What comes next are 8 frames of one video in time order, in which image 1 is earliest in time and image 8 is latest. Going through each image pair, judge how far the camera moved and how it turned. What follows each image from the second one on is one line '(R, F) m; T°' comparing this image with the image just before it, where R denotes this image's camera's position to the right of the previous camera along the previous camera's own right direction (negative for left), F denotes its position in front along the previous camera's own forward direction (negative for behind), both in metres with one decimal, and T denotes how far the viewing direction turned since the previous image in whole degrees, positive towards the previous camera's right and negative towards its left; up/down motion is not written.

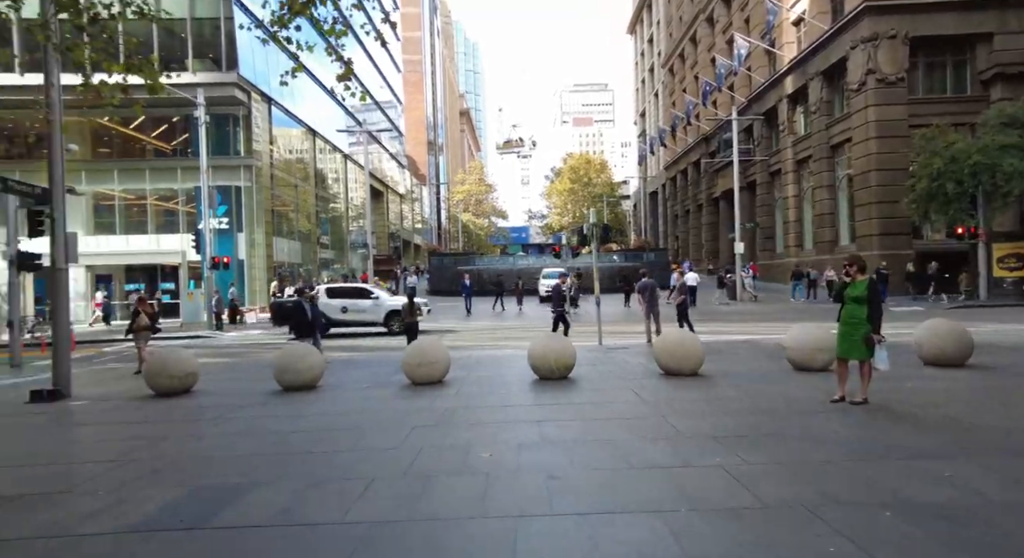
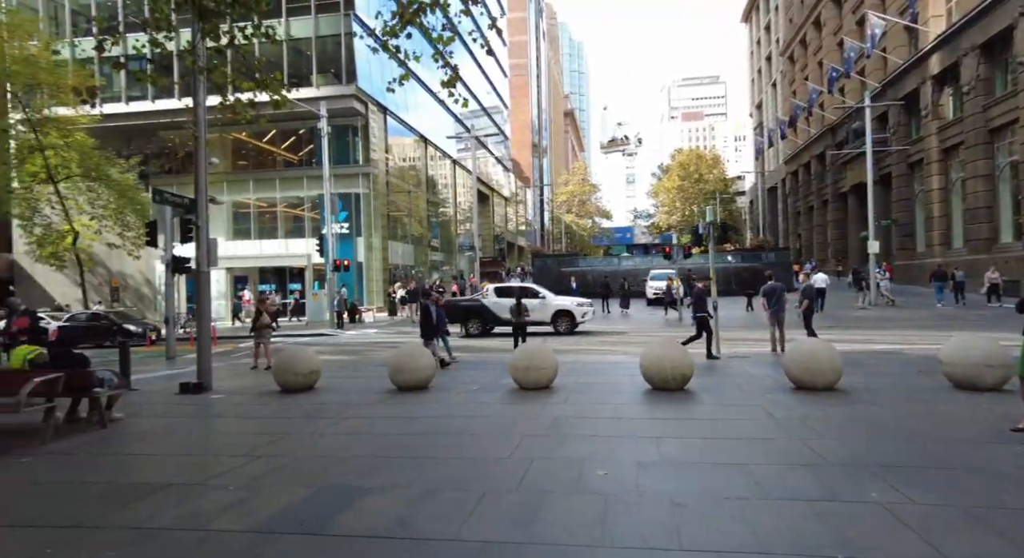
(0.0, +0.1) m; -10°
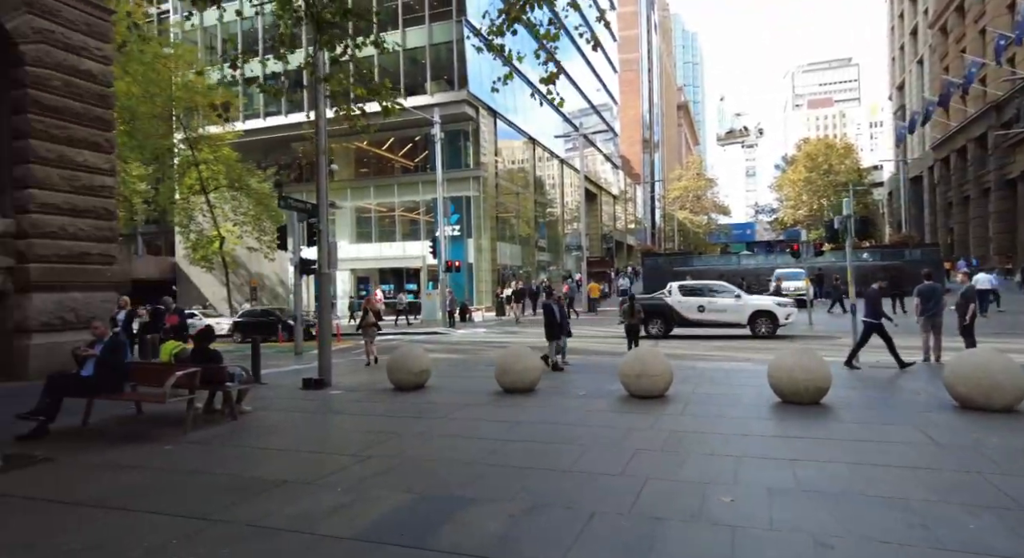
(0.0, +0.2) m; -10°
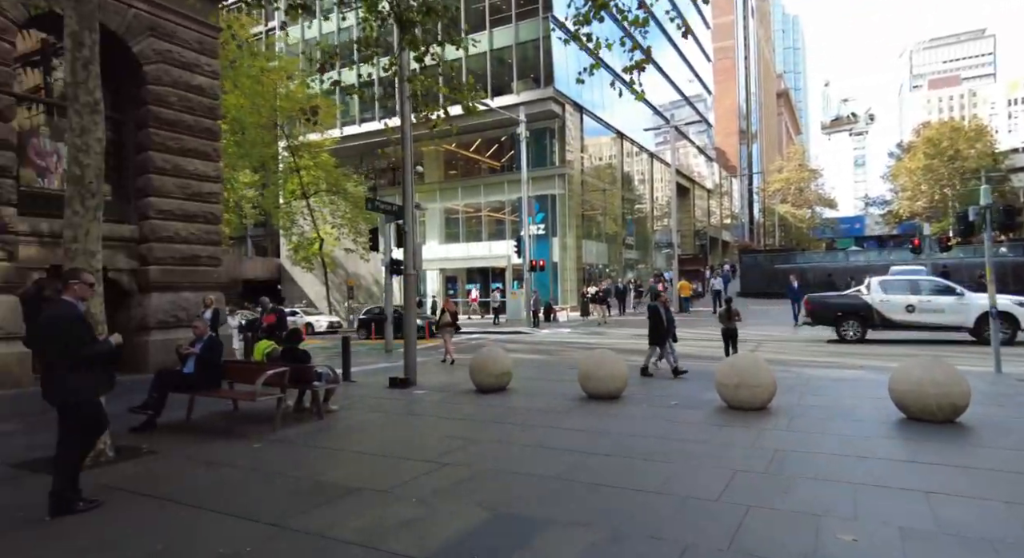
(0.0, +0.3) m; -8°
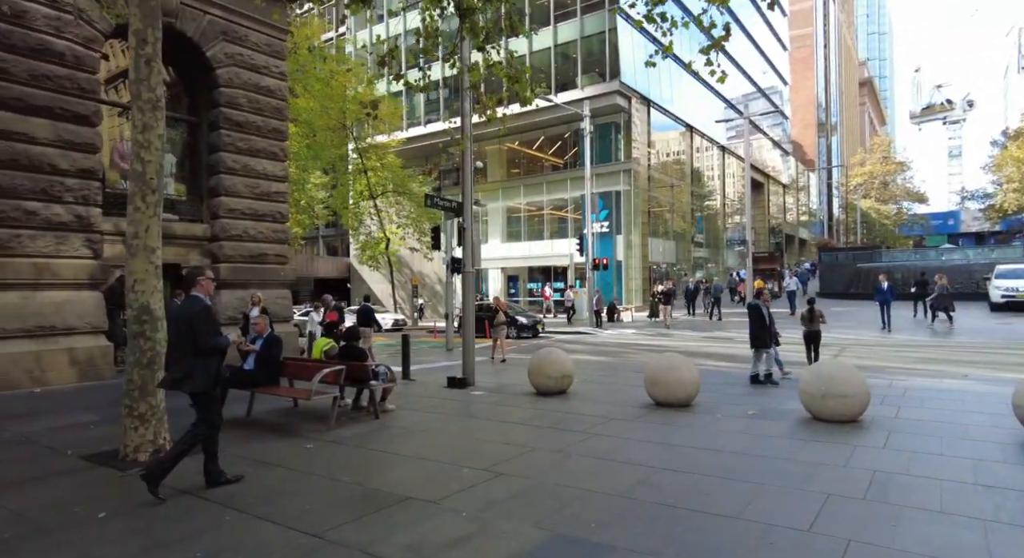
(0.0, +0.4) m; -6°
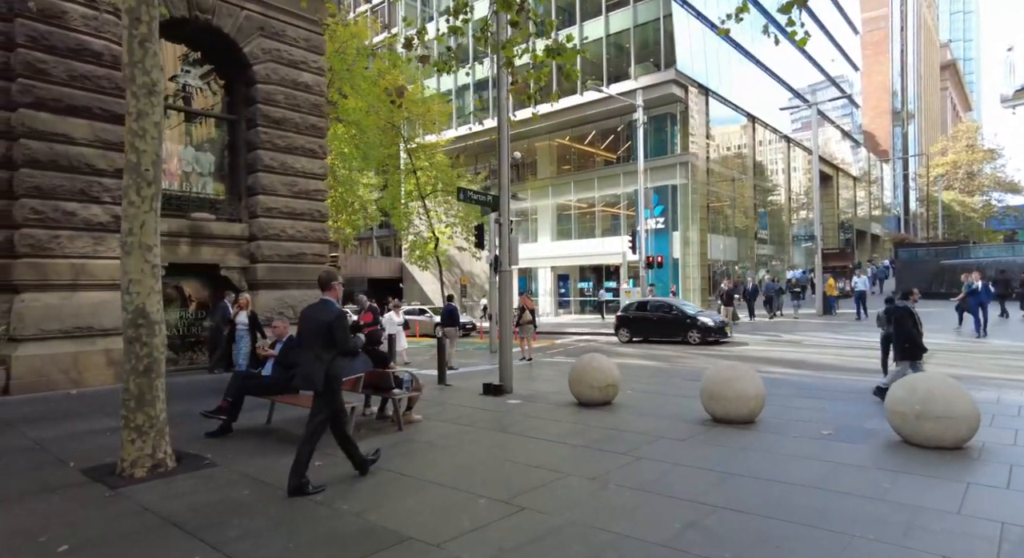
(+0.2, +0.8) m; -5°
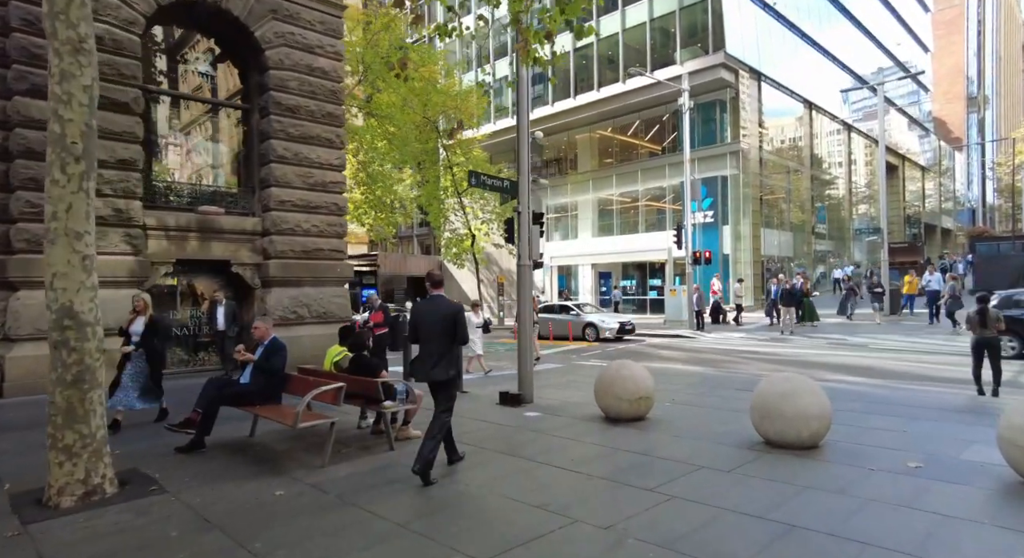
(+0.4, +1.1) m; -4°
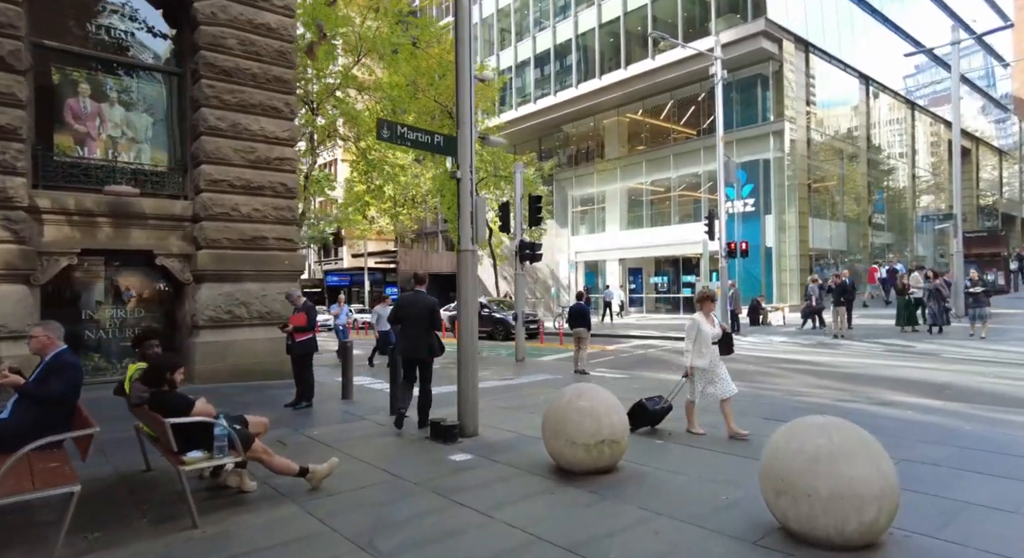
(+1.1, +2.3) m; -4°
